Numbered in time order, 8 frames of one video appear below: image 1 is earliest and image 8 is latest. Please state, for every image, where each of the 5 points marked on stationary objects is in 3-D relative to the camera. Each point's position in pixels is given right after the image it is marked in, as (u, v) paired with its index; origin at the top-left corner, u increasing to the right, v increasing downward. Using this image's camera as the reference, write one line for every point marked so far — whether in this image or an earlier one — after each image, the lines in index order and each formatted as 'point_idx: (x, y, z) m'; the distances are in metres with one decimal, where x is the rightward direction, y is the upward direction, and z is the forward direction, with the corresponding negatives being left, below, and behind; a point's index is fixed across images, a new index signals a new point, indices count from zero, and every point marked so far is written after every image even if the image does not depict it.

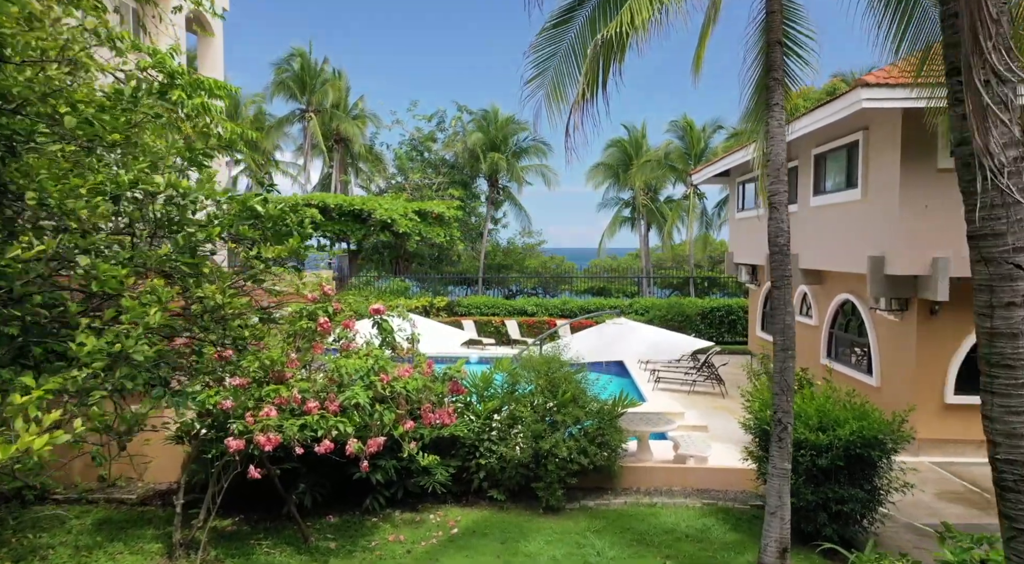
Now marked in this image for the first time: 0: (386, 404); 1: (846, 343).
0: (-1.4, -1.3, +7.5) m
1: (+7.0, -1.3, +14.6) m
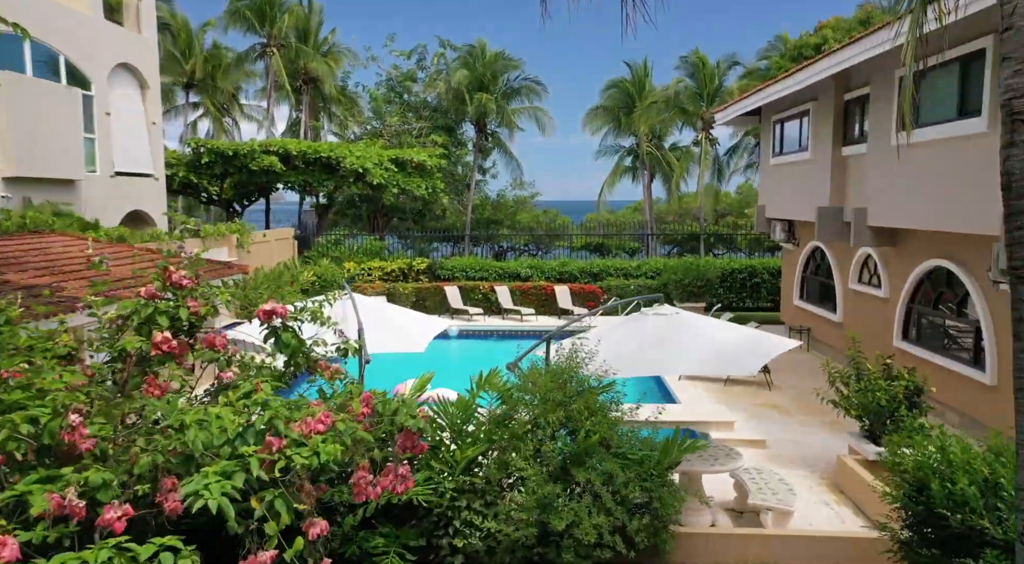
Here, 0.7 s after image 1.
0: (-1.4, -1.2, +4.2) m
1: (+6.8, -0.7, +11.4) m
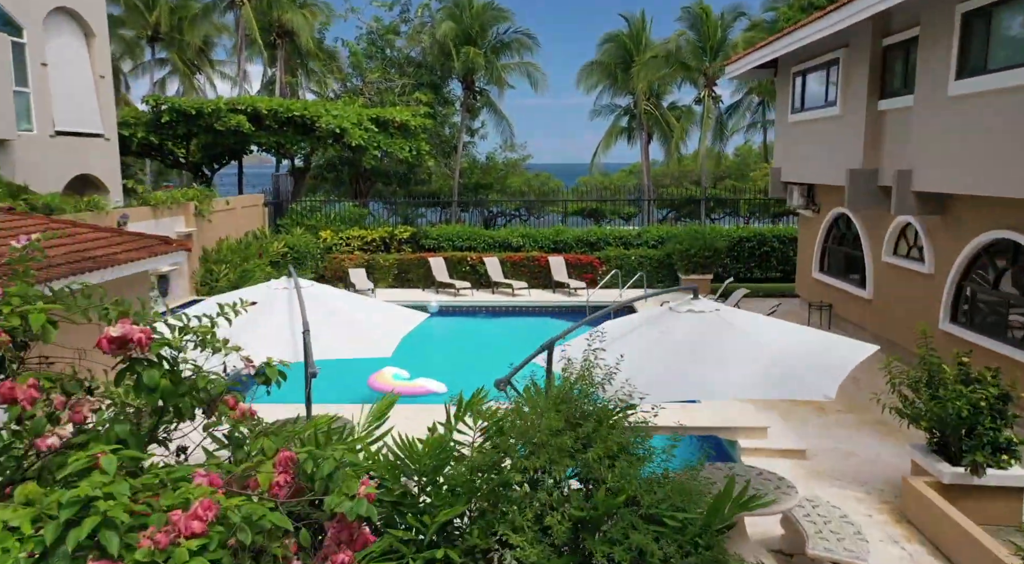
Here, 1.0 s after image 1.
0: (-1.4, -1.3, +2.5) m
1: (+6.7, -0.4, +9.8) m
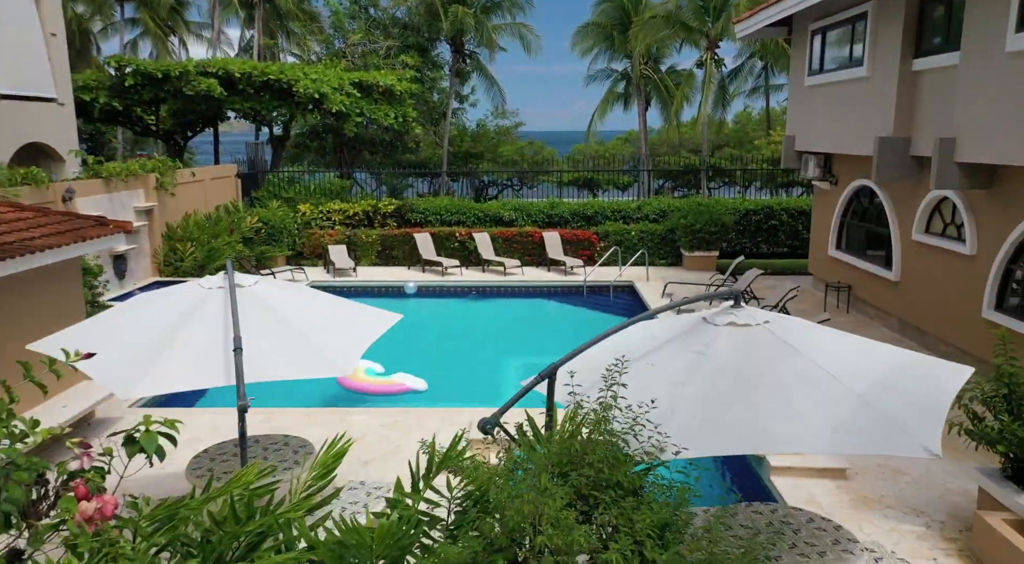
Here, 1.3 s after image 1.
0: (-1.5, -1.4, +1.3) m
1: (+6.6, -0.2, +8.7) m
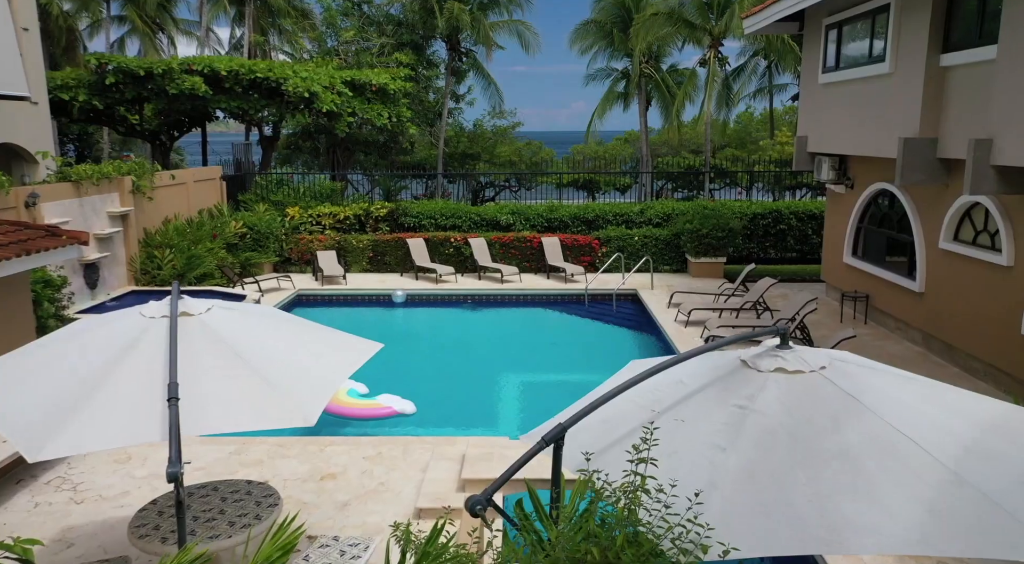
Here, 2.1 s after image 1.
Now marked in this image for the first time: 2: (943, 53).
0: (-1.5, -1.6, +0.5) m
1: (+6.6, -0.3, +7.9) m
2: (+6.2, +3.3, +10.2) m
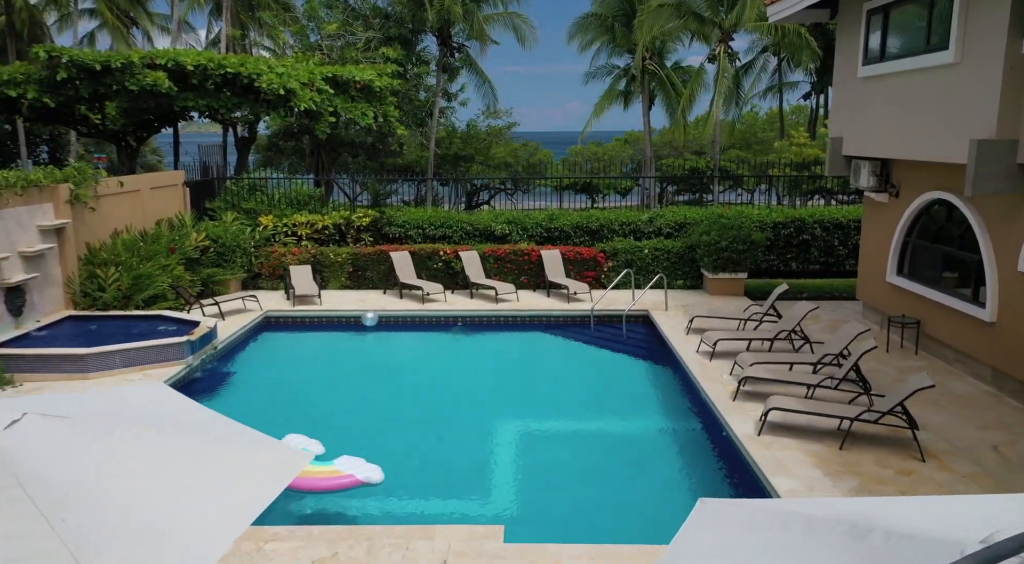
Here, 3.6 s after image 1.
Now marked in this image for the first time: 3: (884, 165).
0: (-1.5, -2.0, -1.3) m
1: (+6.5, -0.7, +6.1) m
2: (+6.2, +2.9, +8.5) m
3: (+6.5, +2.1, +12.4) m
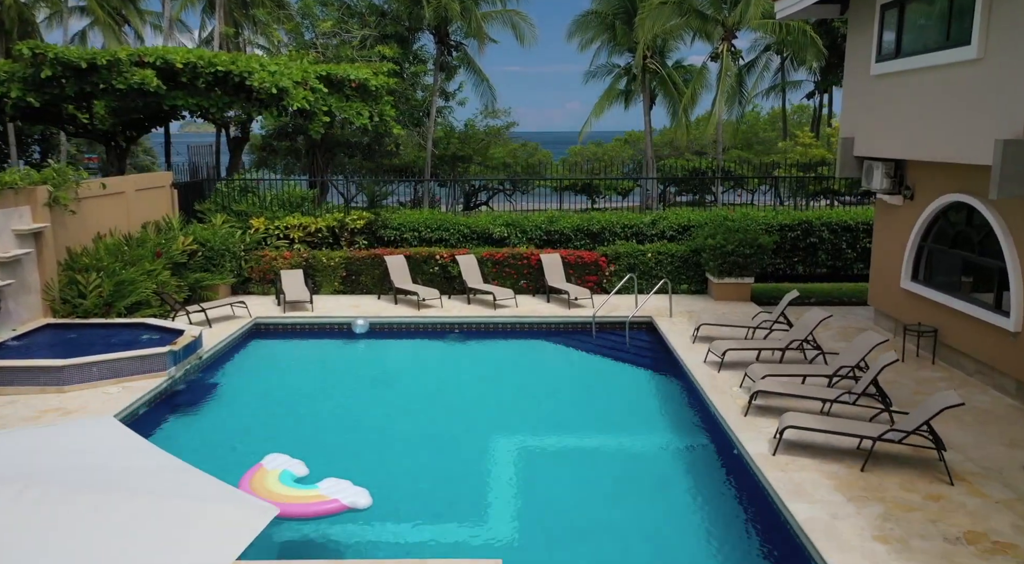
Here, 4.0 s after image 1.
0: (-1.5, -2.1, -1.8) m
1: (+6.5, -0.8, +5.6) m
2: (+6.2, +2.8, +8.0) m
3: (+6.5, +2.0, +11.9) m
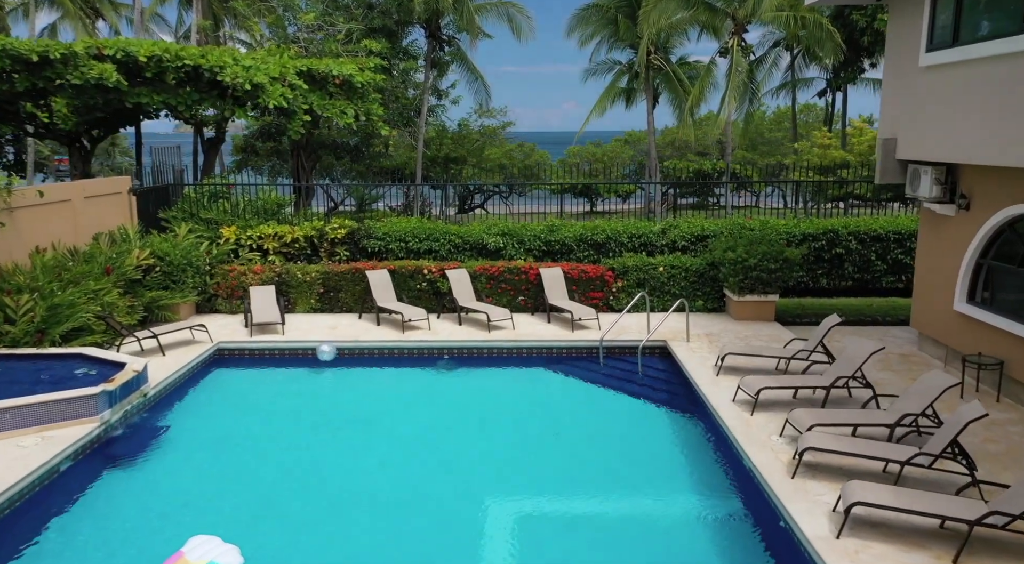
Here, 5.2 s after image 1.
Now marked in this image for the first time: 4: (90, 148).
0: (-1.4, -2.4, -3.3) m
1: (+6.5, -1.1, +4.1) m
2: (+6.1, +2.5, +6.5) m
3: (+6.5, +1.6, +10.4) m
4: (-11.9, +3.8, +19.8) m
